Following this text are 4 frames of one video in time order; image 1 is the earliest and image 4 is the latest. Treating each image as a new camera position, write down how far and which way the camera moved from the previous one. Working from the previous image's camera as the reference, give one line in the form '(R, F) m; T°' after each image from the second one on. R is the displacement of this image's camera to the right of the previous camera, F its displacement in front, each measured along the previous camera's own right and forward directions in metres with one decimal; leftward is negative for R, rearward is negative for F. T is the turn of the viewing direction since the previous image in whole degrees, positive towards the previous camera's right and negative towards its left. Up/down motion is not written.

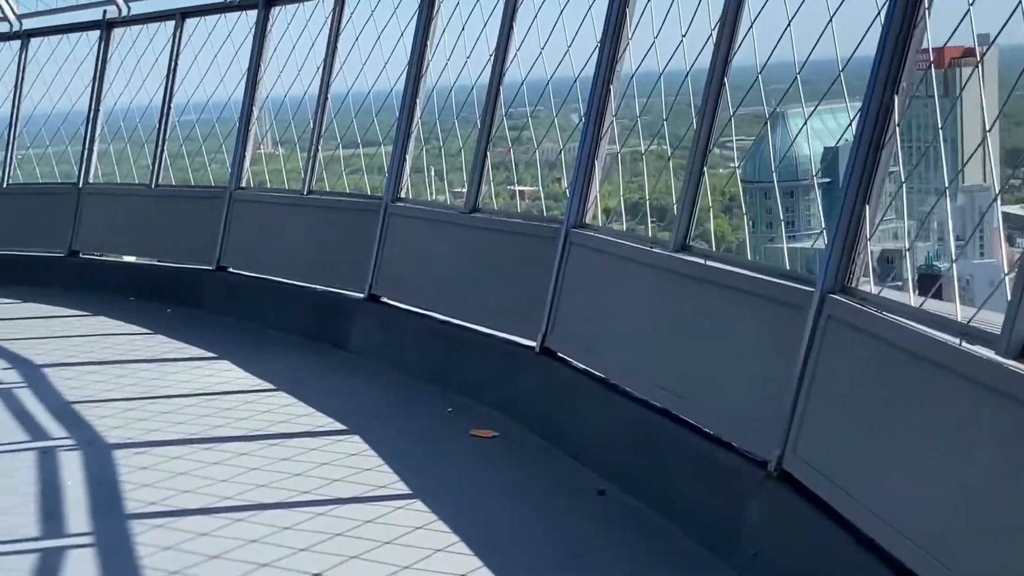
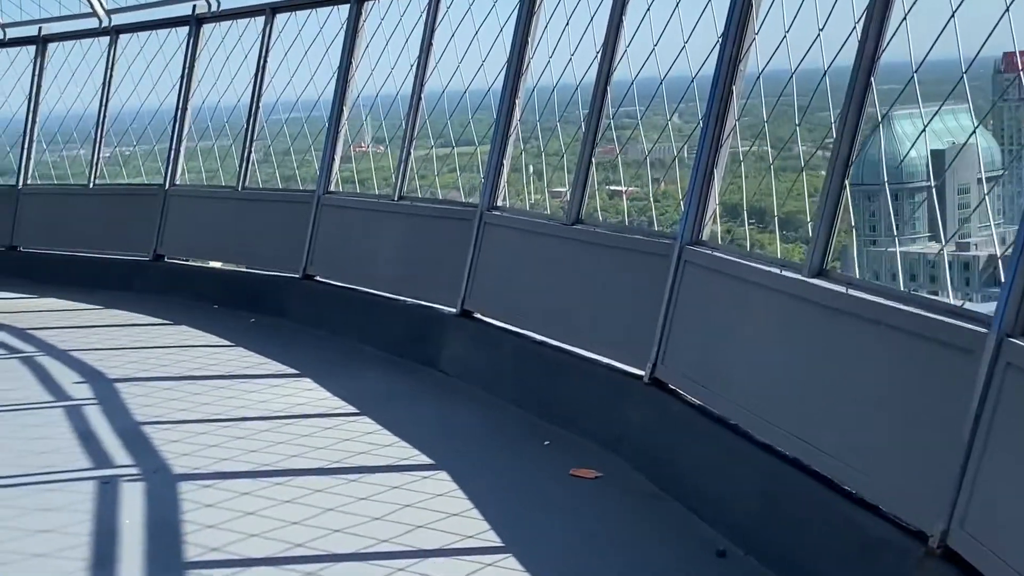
(0.0, +0.5) m; -4°
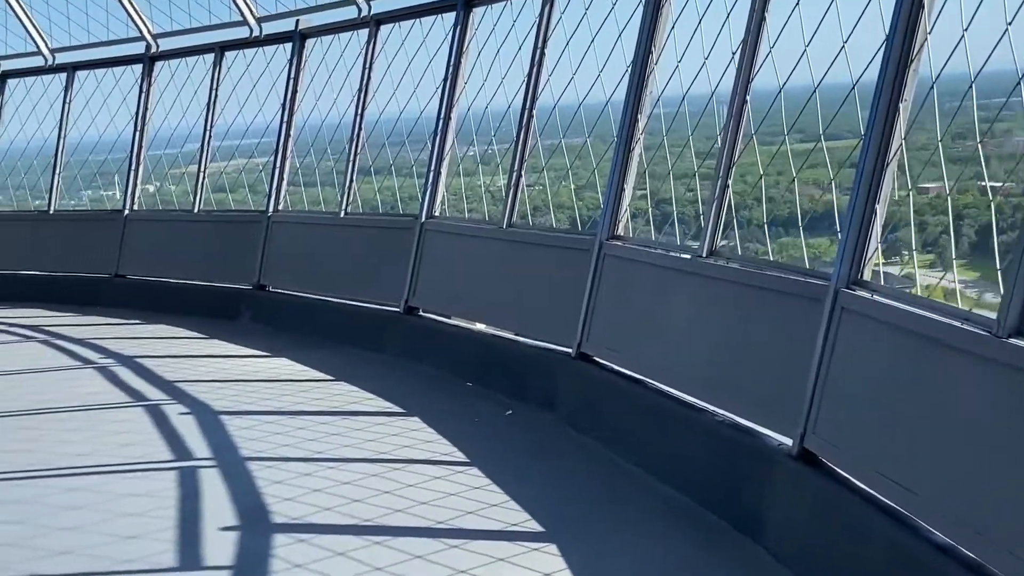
(0.0, +2.1) m; -15°
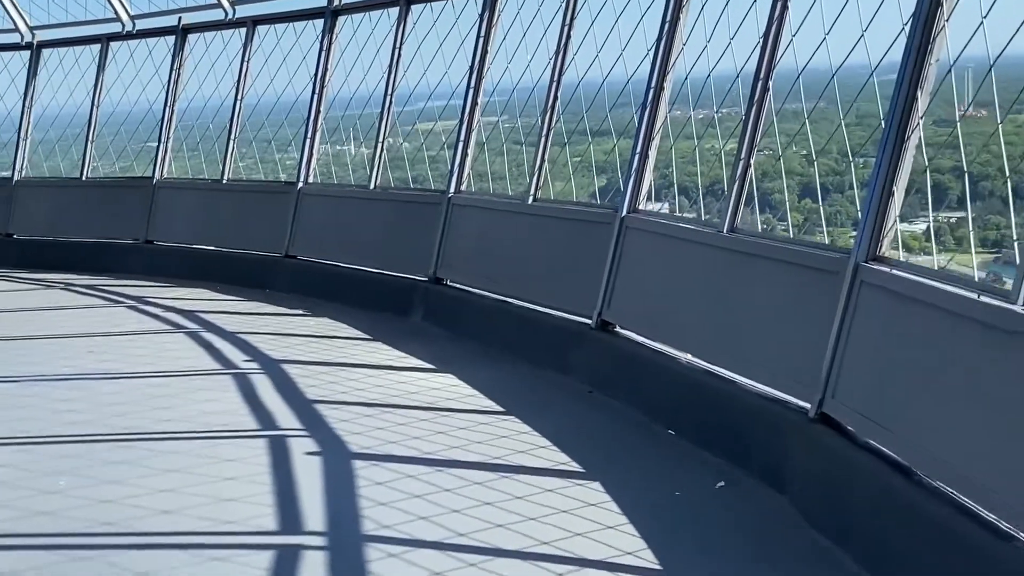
(0.0, +1.2) m; -9°
